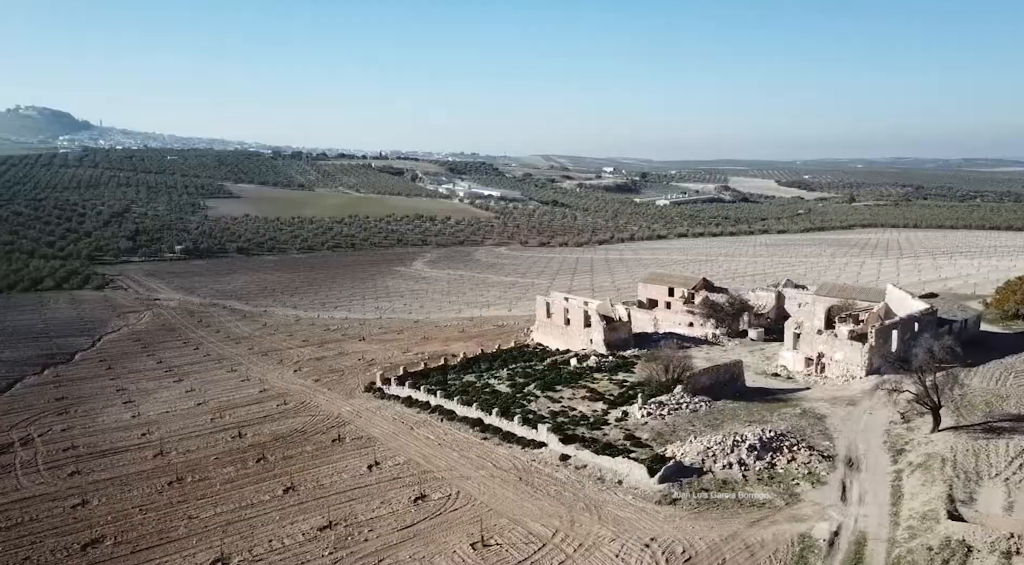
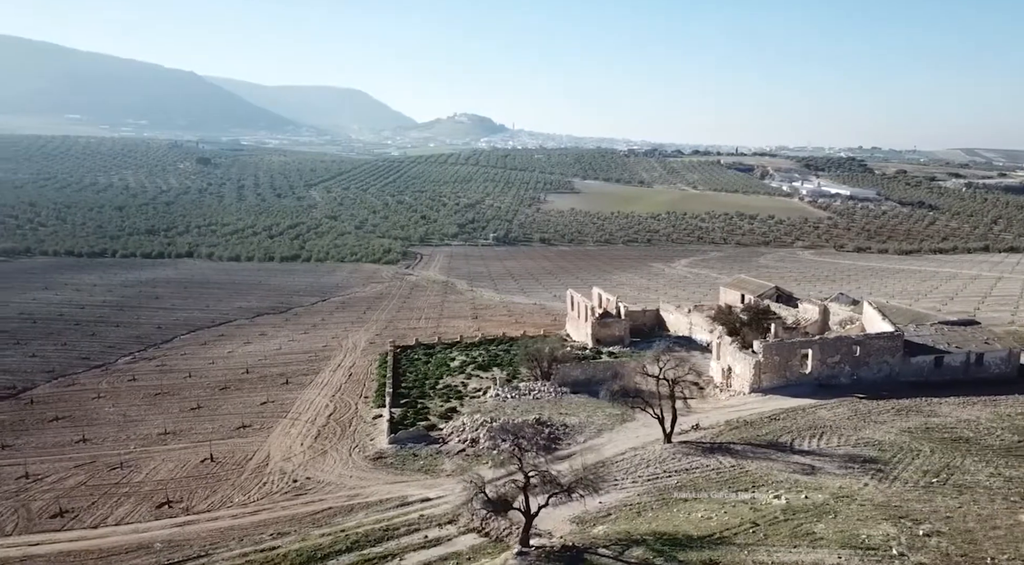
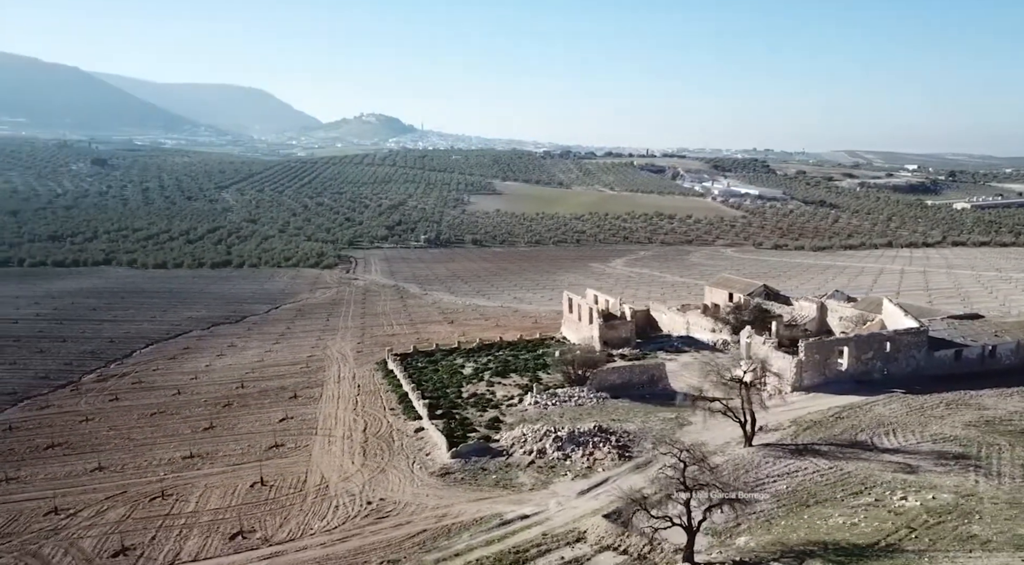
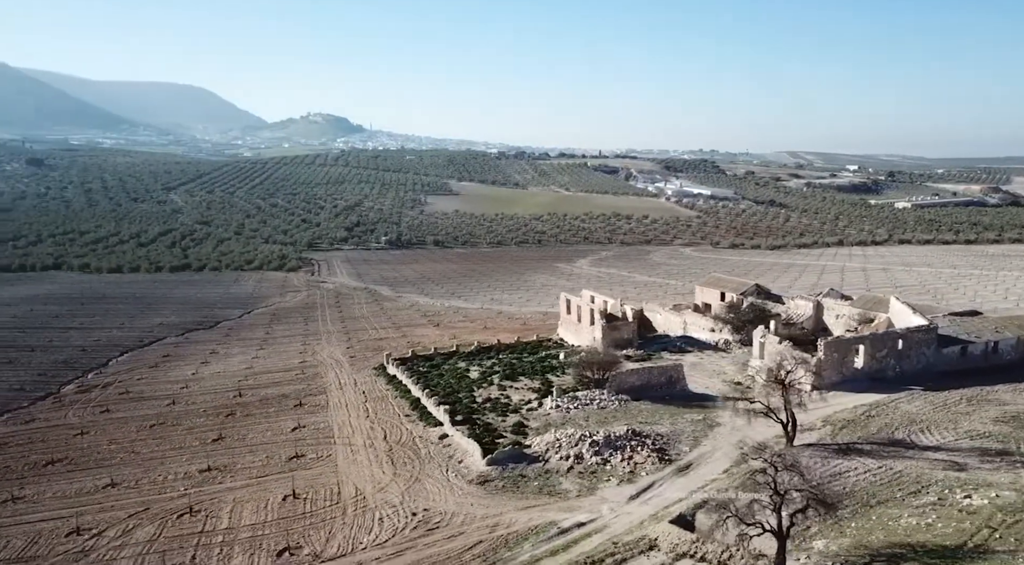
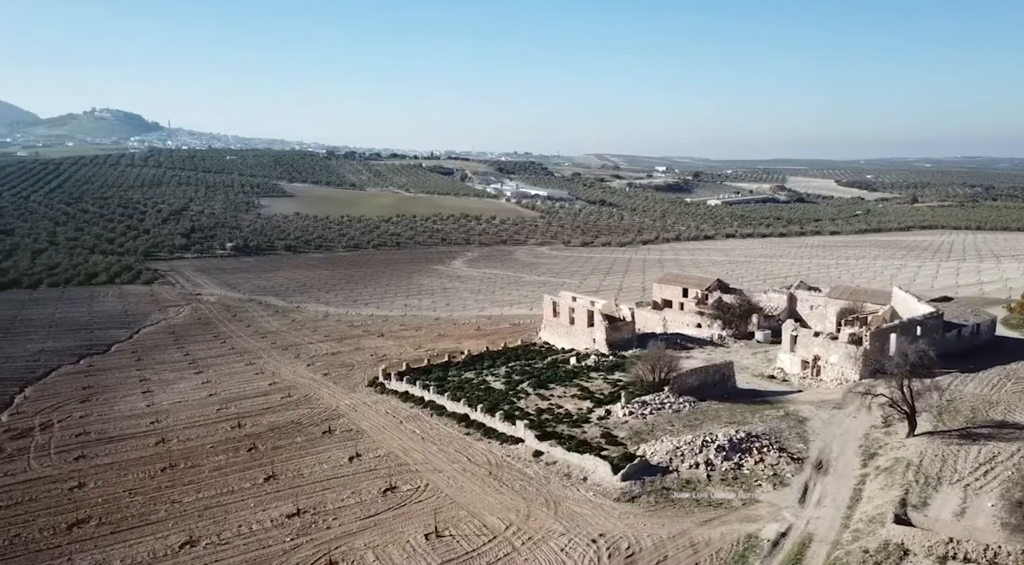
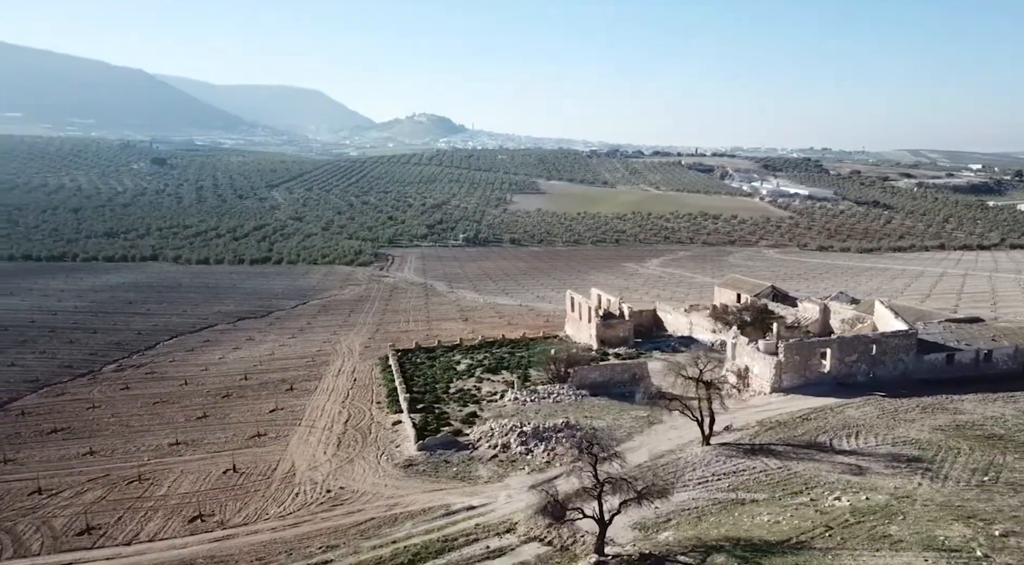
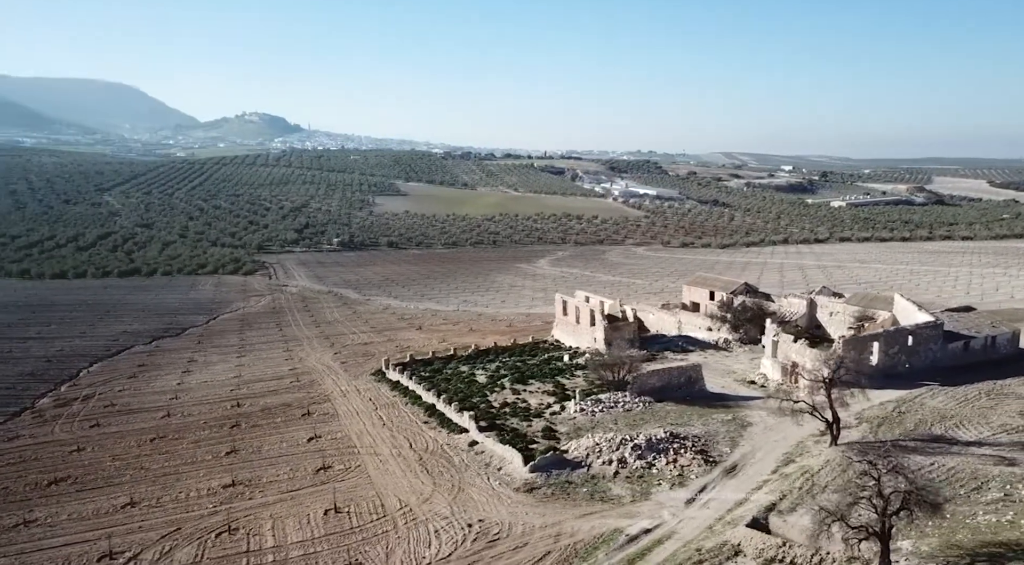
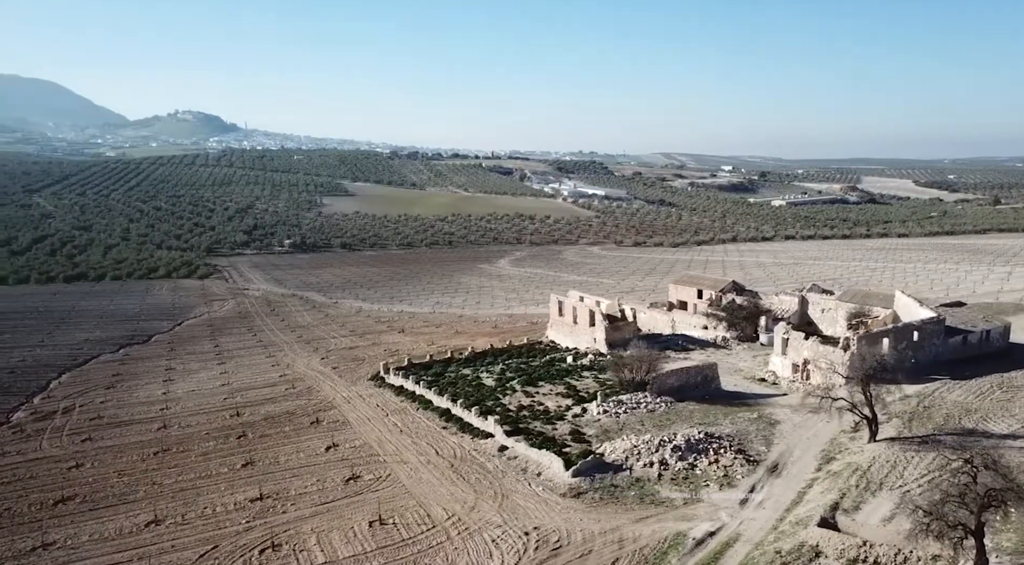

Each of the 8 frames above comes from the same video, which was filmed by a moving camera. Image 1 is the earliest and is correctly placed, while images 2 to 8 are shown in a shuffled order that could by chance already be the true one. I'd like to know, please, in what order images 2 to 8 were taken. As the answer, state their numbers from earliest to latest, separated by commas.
5, 8, 7, 4, 3, 6, 2
